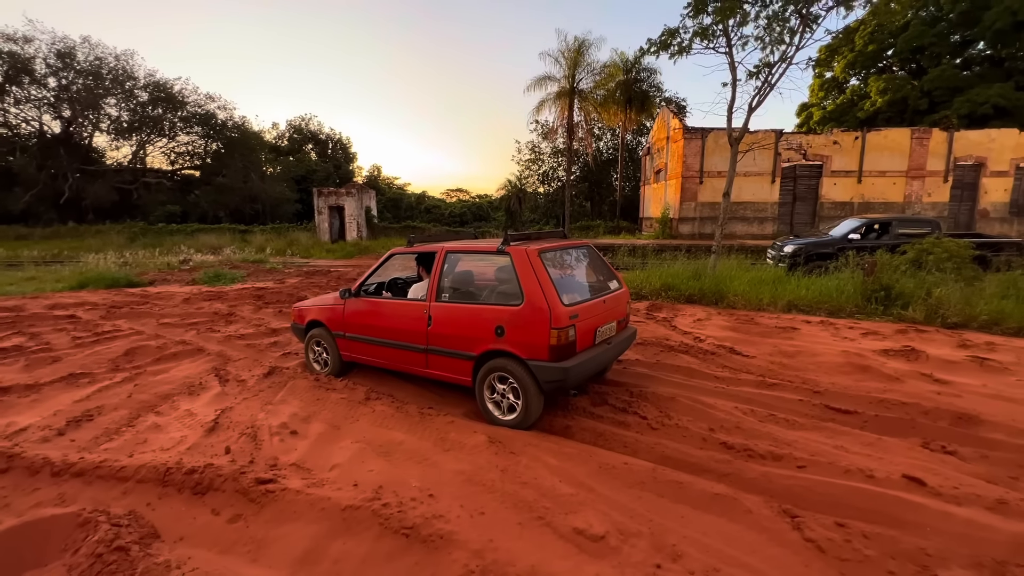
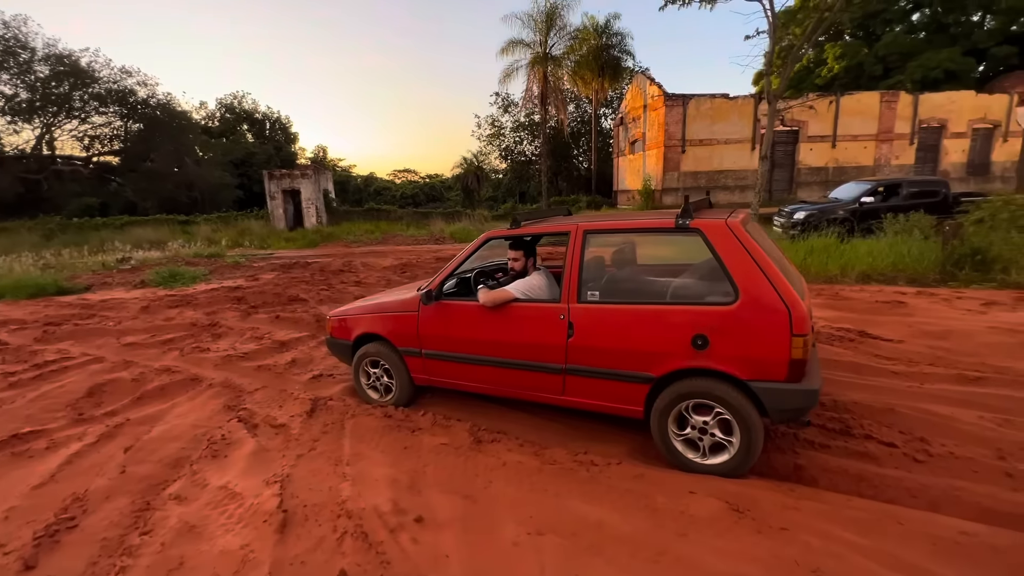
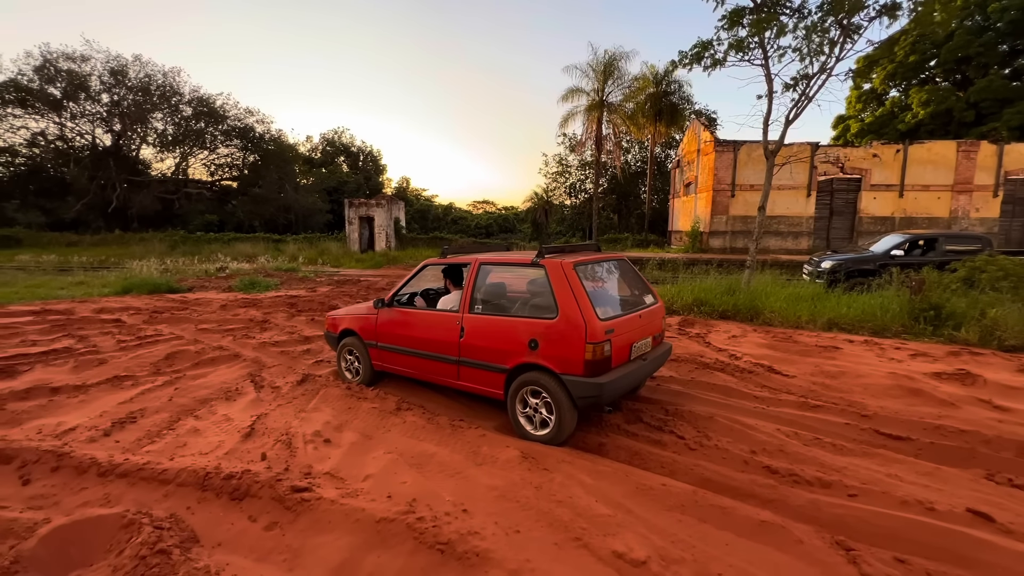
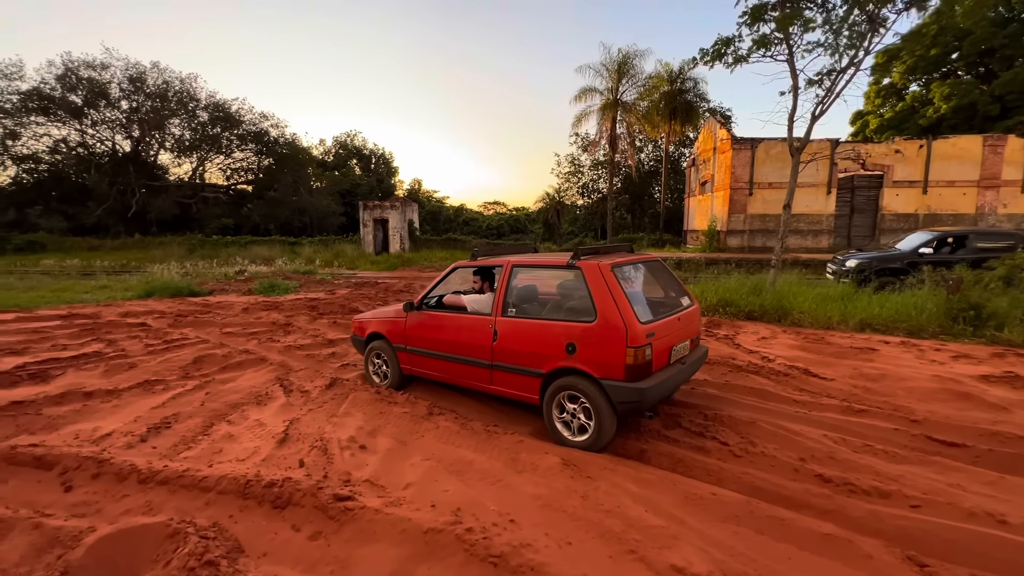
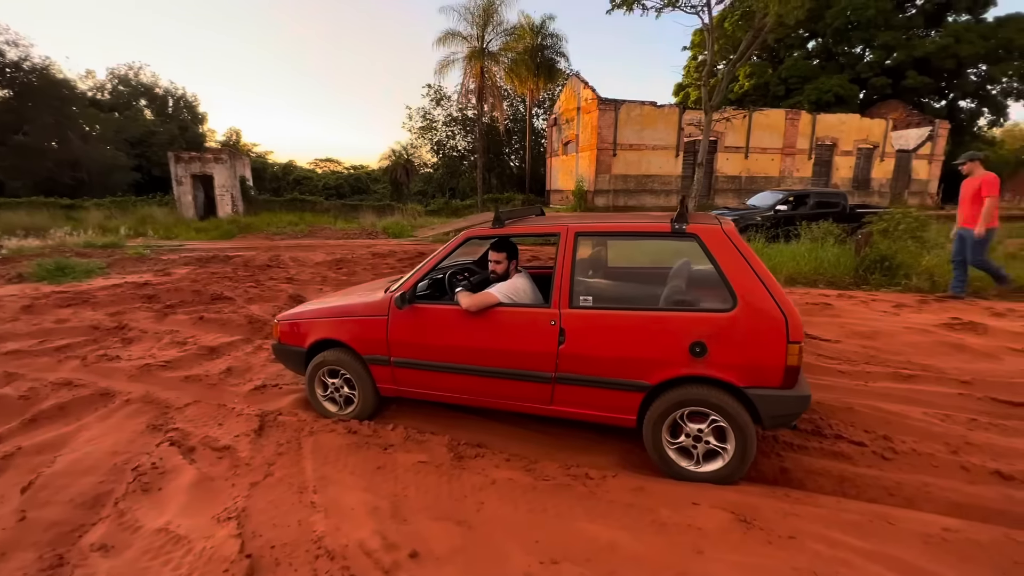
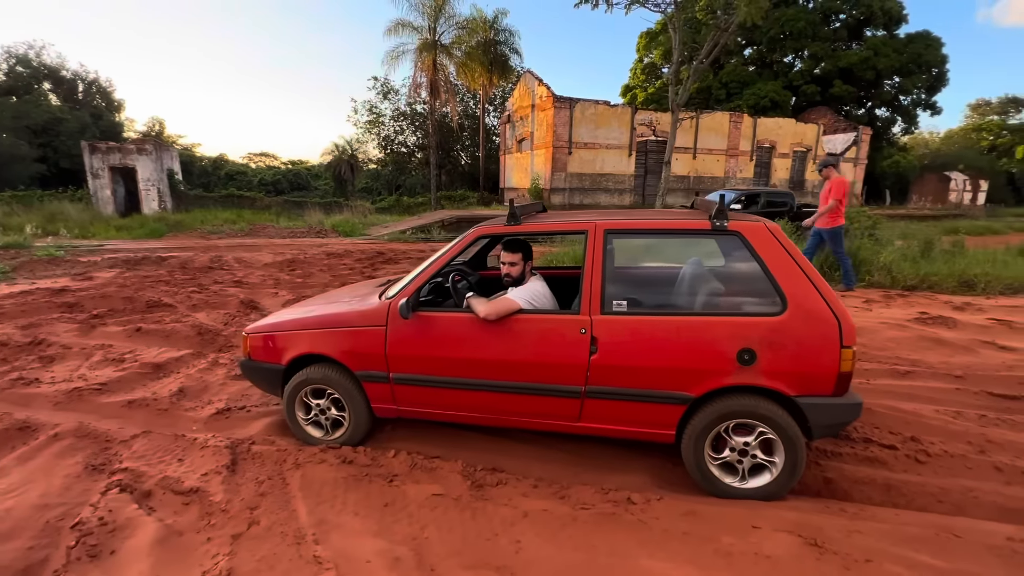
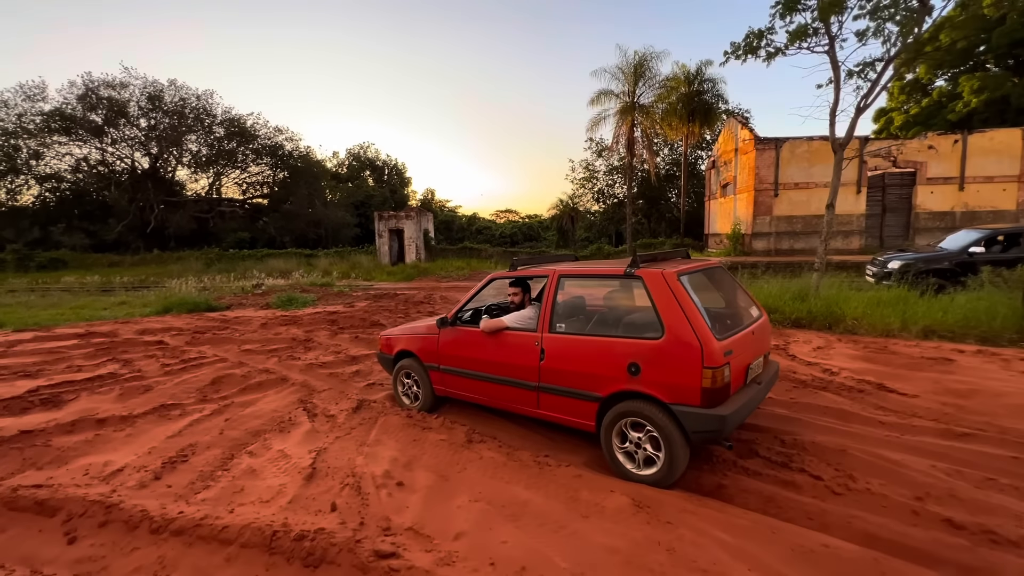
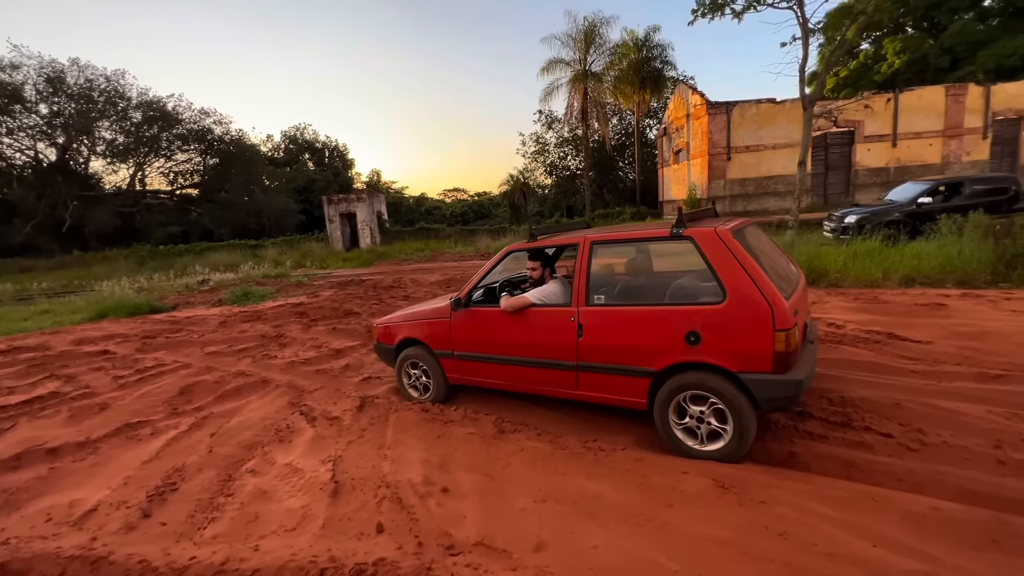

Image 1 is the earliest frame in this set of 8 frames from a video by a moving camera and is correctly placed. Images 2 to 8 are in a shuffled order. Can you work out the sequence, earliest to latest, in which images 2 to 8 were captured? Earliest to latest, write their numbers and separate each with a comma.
3, 4, 7, 8, 2, 5, 6
